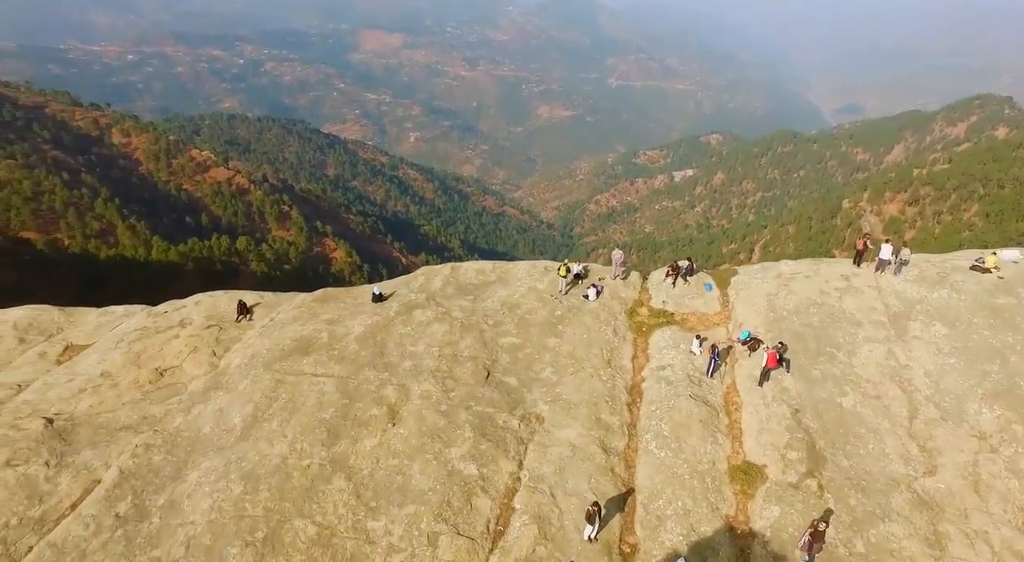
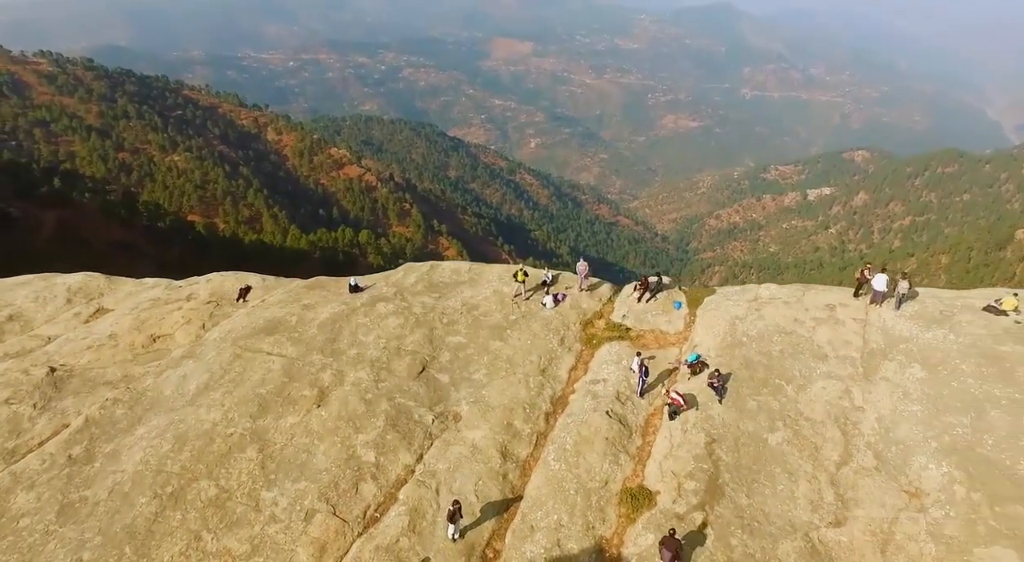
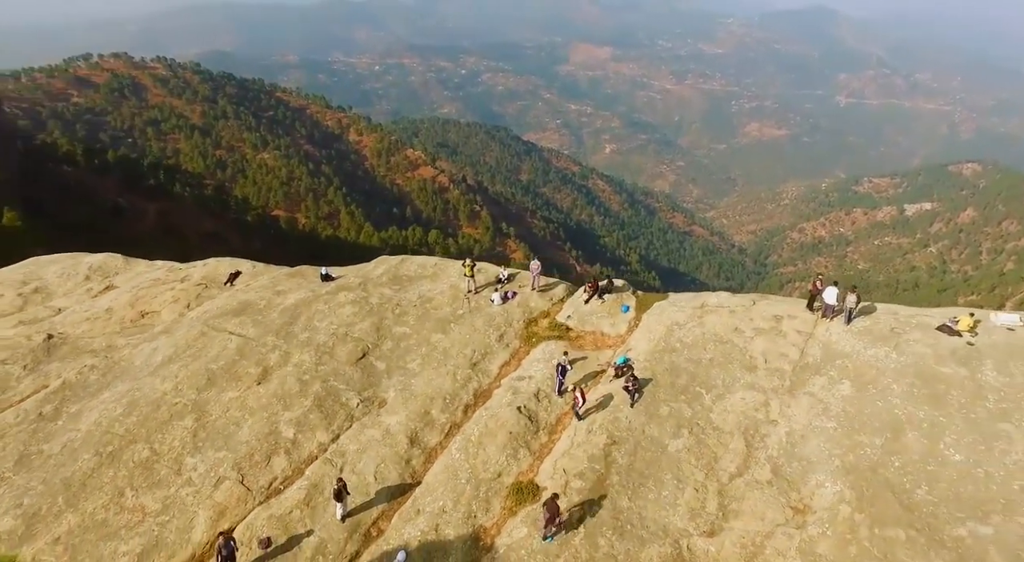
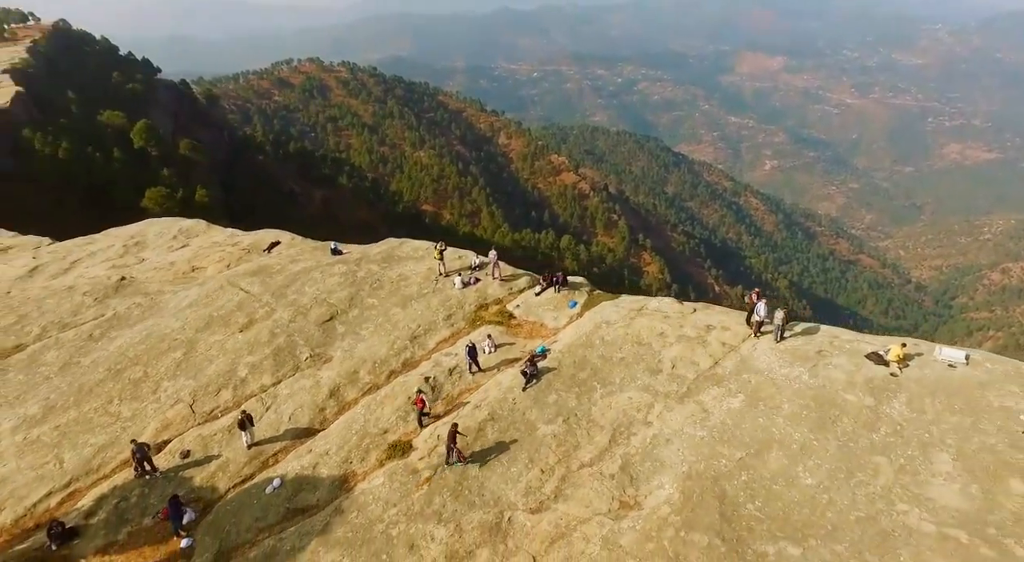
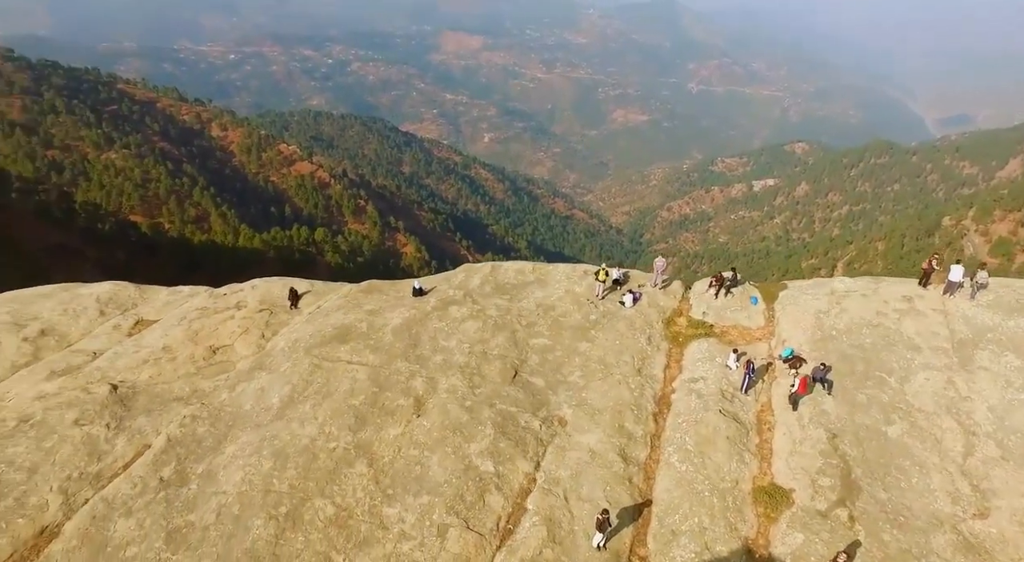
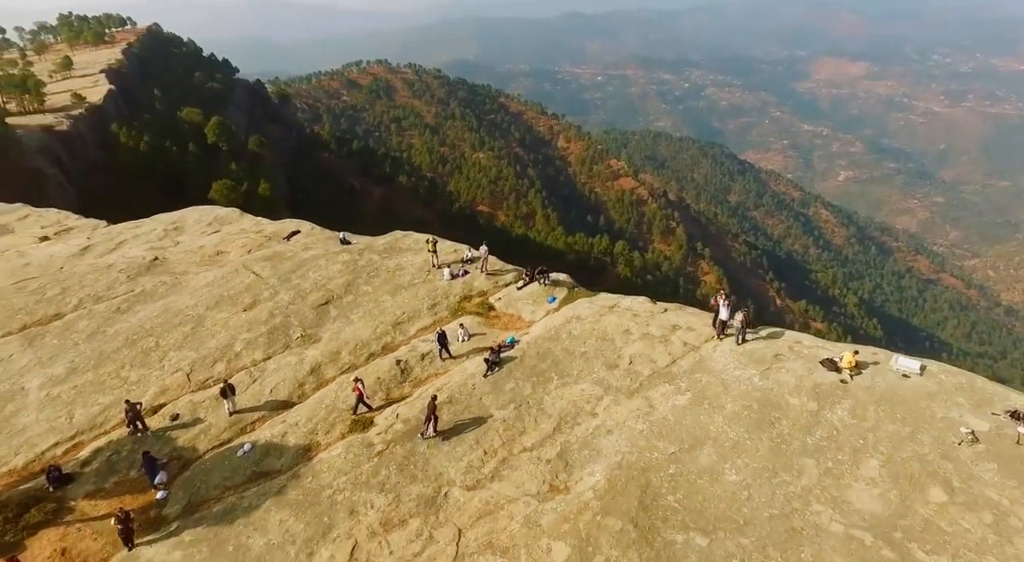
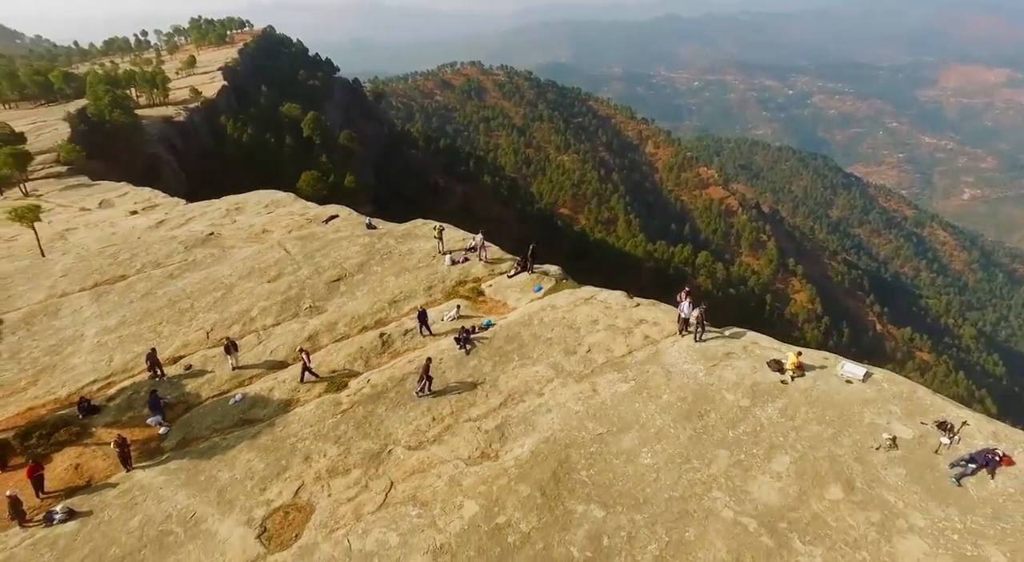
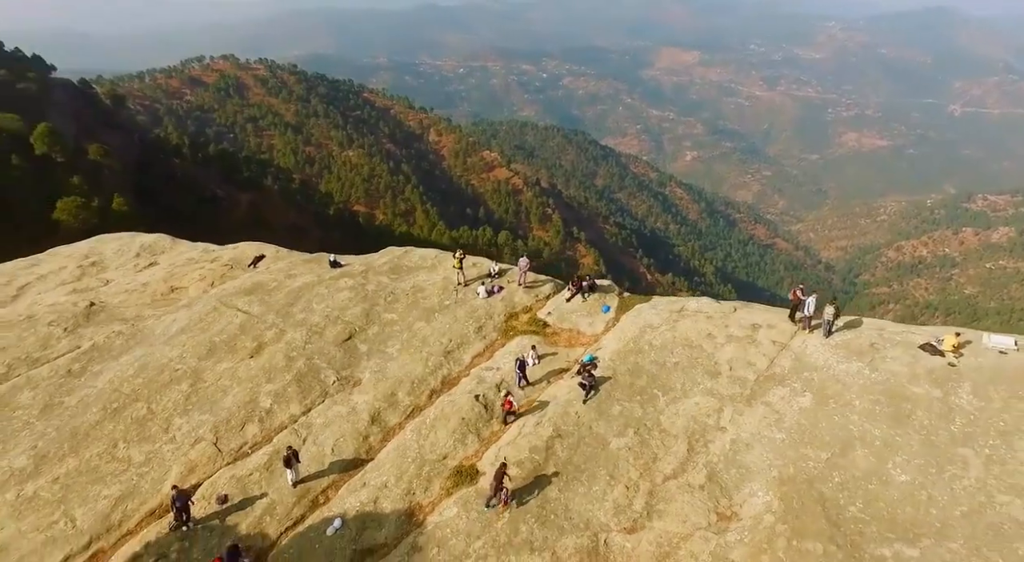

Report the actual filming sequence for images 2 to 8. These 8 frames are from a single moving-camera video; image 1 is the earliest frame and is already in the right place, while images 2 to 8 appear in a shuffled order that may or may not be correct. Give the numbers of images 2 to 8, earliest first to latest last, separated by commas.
5, 2, 3, 8, 4, 6, 7
